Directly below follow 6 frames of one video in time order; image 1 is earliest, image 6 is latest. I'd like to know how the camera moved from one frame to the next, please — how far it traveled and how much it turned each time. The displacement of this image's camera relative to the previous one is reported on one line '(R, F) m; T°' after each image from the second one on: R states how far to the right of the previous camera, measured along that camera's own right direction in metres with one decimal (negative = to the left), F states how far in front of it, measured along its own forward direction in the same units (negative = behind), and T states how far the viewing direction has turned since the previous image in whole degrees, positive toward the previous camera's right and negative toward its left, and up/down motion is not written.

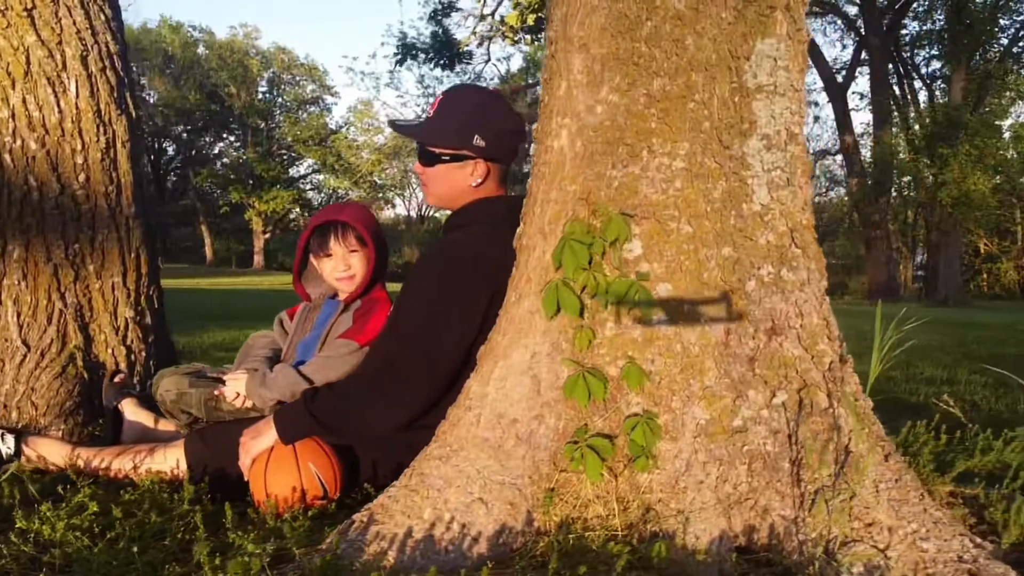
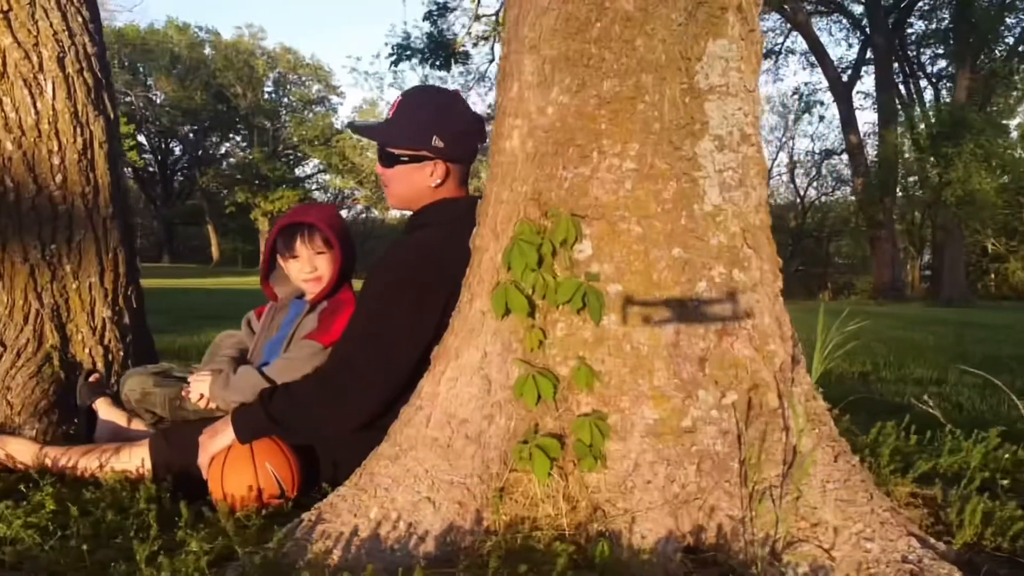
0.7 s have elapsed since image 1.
(+0.2, 0.0) m; 0°
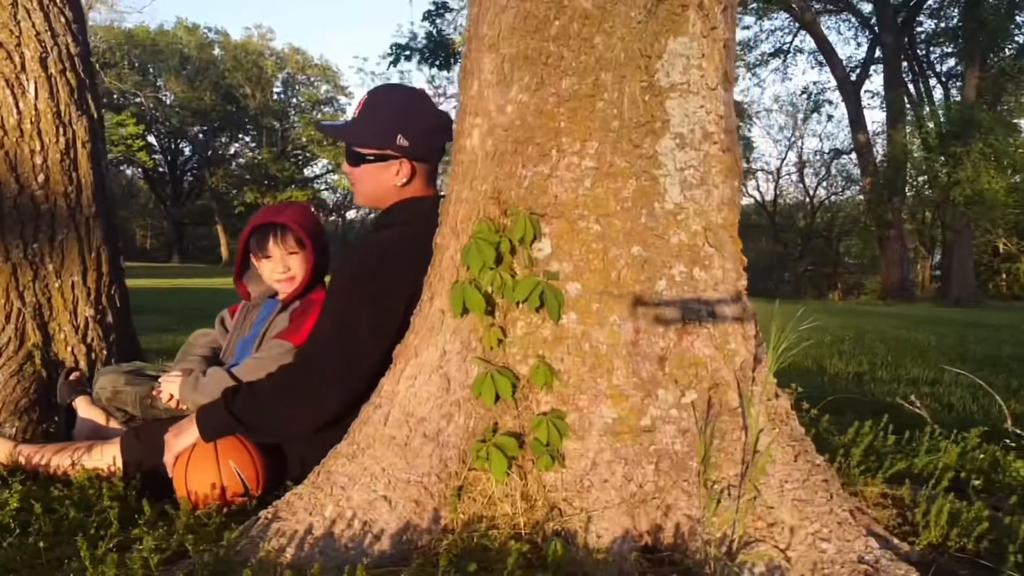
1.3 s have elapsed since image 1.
(+0.2, 0.0) m; -1°
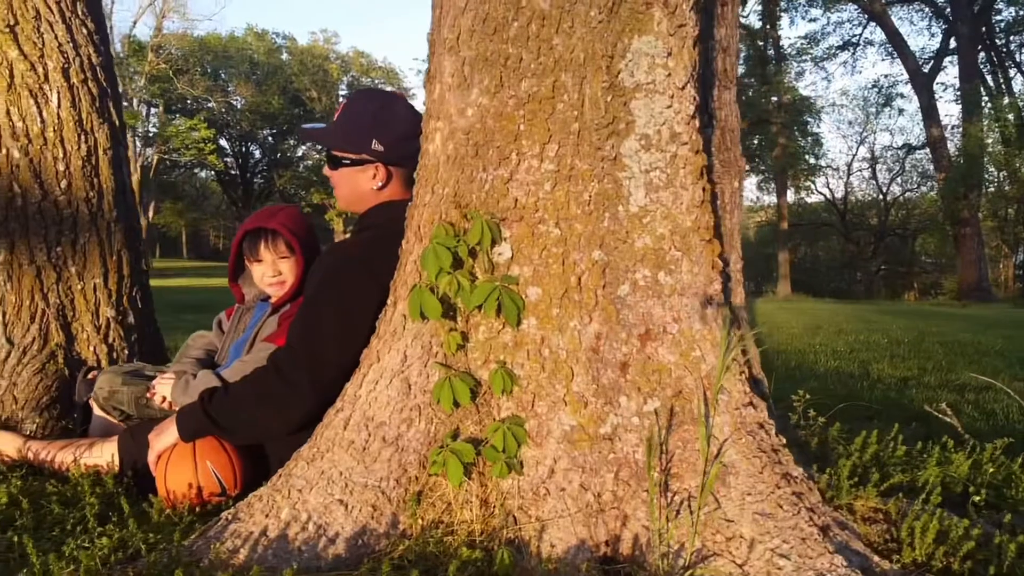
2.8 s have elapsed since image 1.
(+0.4, 0.0) m; -4°
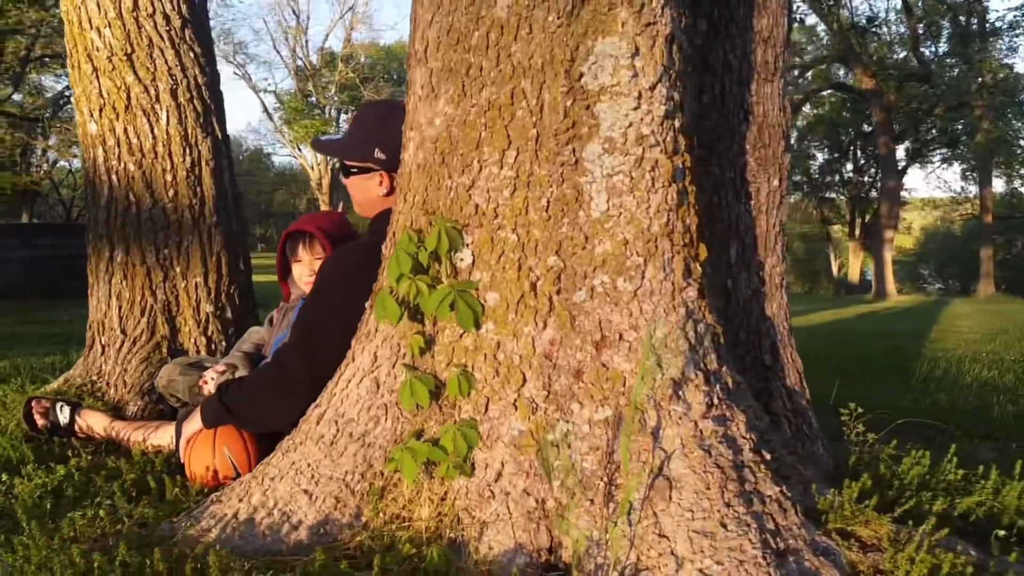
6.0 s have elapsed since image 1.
(+0.9, +0.1) m; -12°
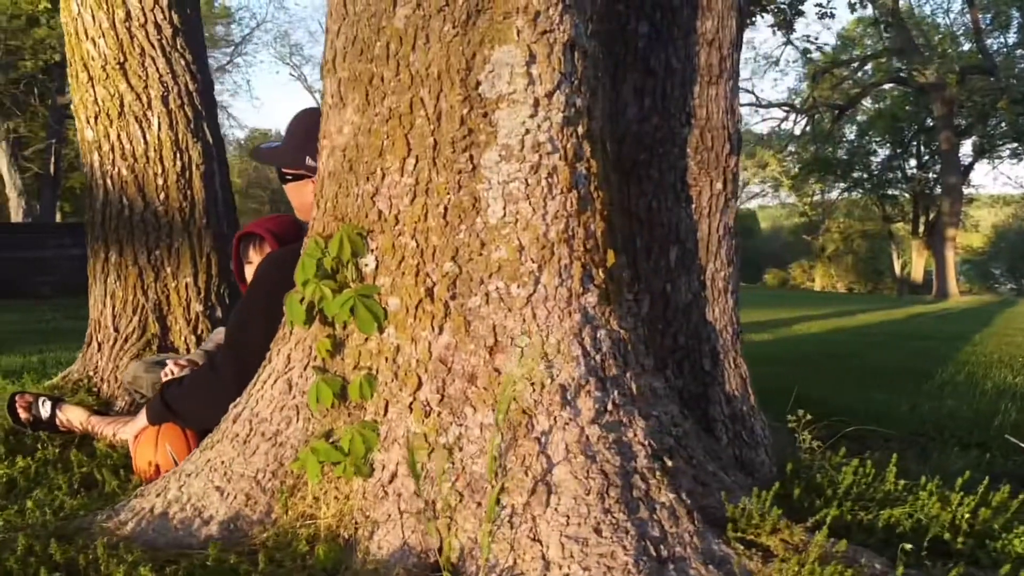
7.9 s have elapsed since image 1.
(+0.7, 0.0) m; -4°
